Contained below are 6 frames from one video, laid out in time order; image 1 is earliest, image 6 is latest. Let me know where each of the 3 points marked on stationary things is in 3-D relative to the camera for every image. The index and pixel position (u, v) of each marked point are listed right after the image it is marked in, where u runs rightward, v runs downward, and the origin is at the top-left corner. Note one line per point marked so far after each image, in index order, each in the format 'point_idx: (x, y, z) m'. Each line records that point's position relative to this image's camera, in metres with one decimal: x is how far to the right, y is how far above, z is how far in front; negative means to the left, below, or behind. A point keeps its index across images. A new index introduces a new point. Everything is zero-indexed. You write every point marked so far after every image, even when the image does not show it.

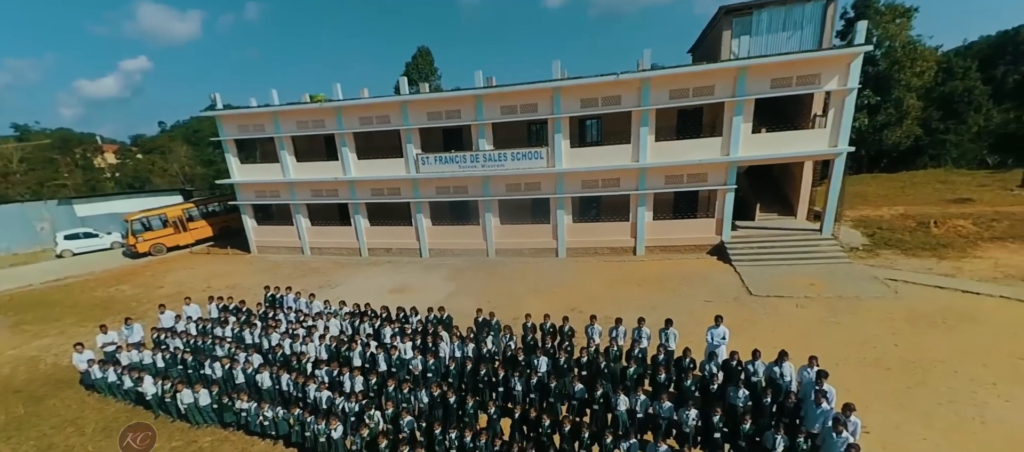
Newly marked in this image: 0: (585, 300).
0: (+2.2, -2.3, +11.4) m
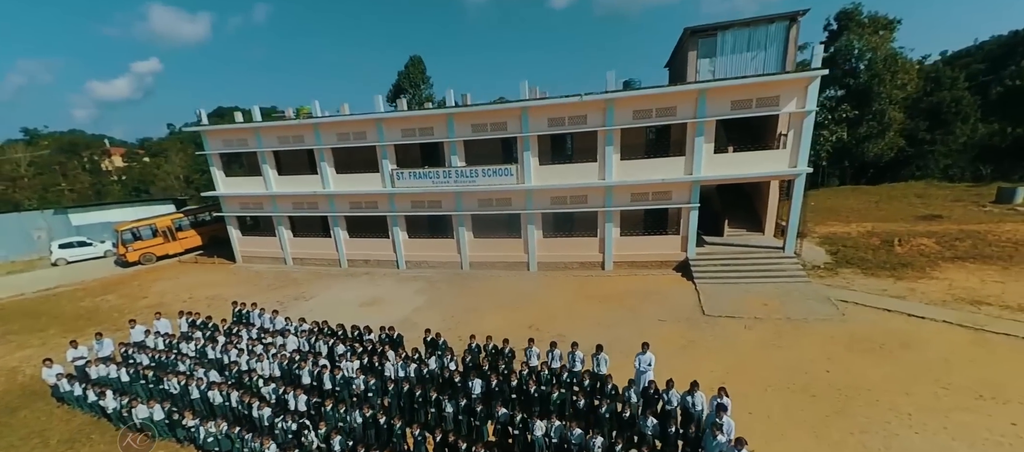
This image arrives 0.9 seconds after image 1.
0: (+1.0, -2.9, +11.6) m
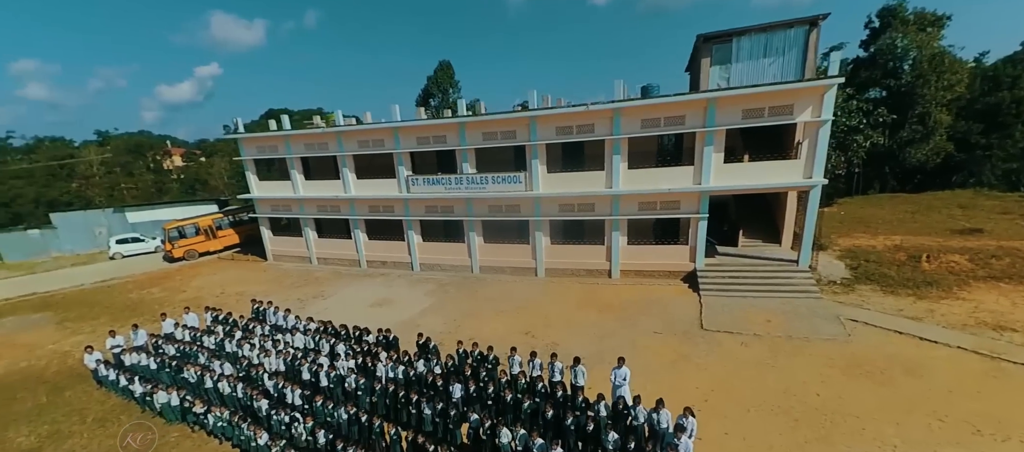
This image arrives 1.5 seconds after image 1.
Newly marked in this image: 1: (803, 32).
0: (+1.0, -3.2, +11.8) m
1: (+10.2, +6.6, +12.5) m
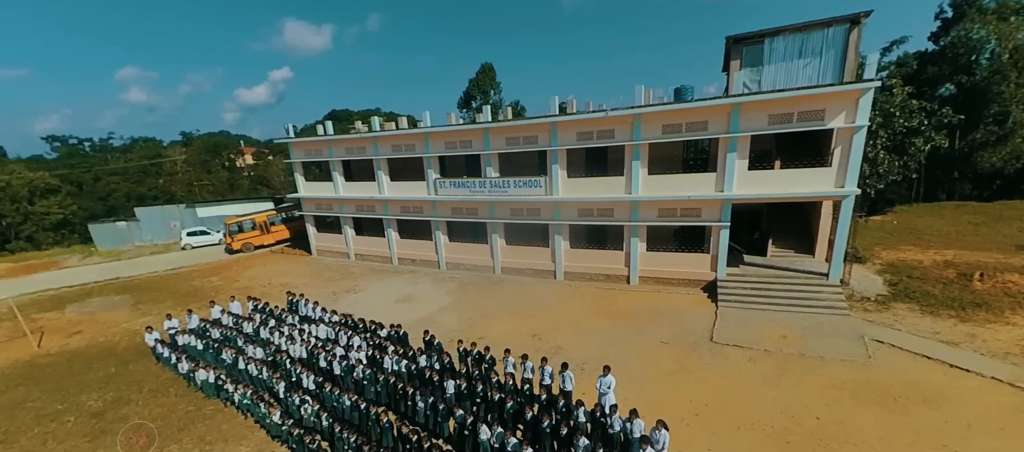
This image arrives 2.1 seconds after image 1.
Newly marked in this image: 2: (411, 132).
0: (+1.3, -3.4, +12.0) m
1: (+10.7, +6.3, +11.7) m
2: (-4.8, +4.4, +17.1) m
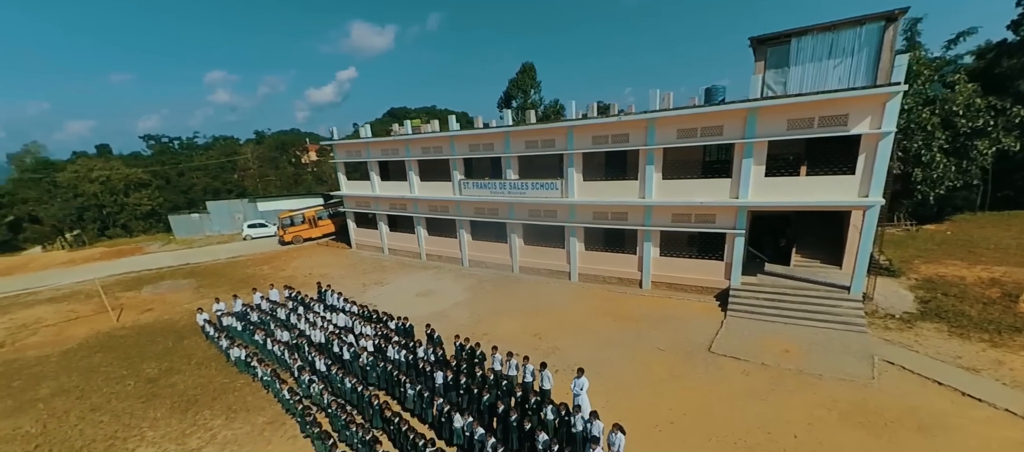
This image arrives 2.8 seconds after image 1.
0: (+1.4, -3.5, +12.4) m
1: (+10.9, +5.9, +10.8) m
2: (-3.9, +4.5, +18.1) m
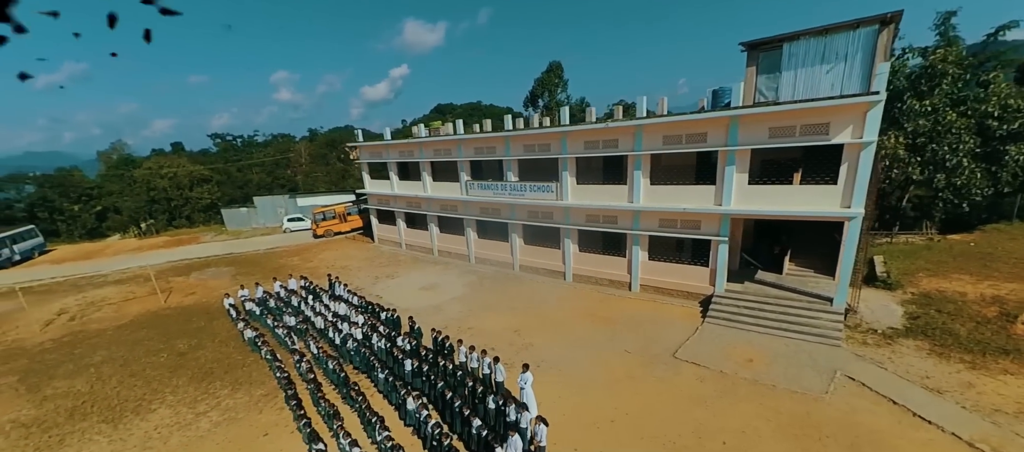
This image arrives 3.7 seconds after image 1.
0: (+0.8, -3.6, +13.0) m
1: (+10.3, +5.6, +10.3) m
2: (-3.7, +4.6, +19.1) m
